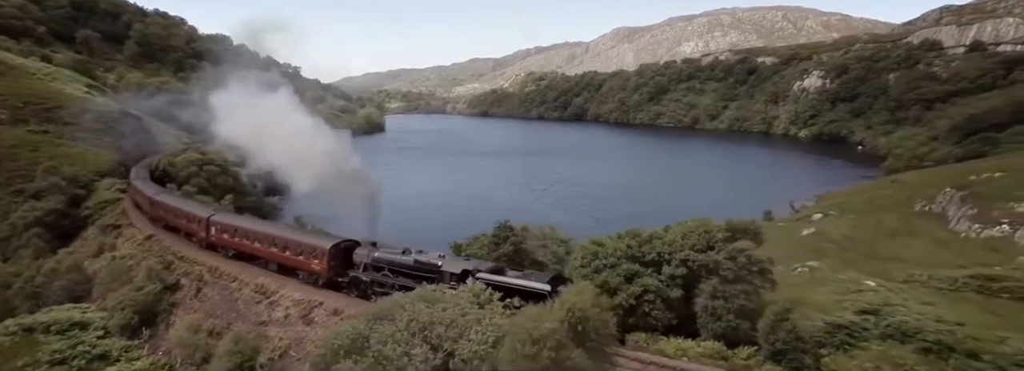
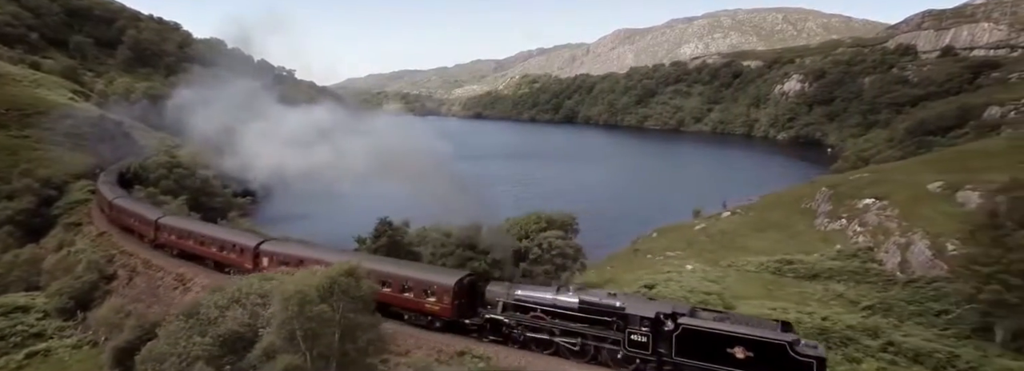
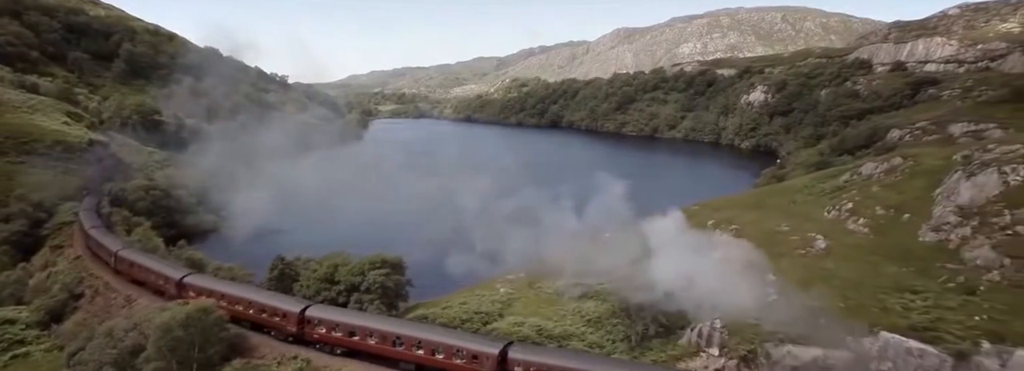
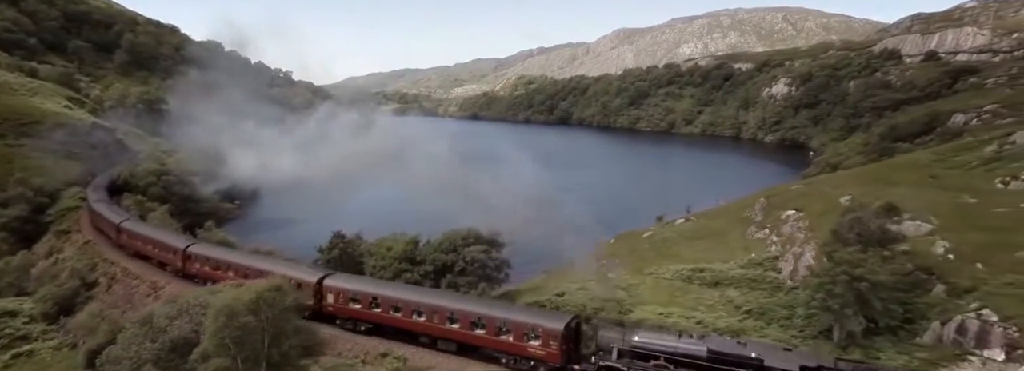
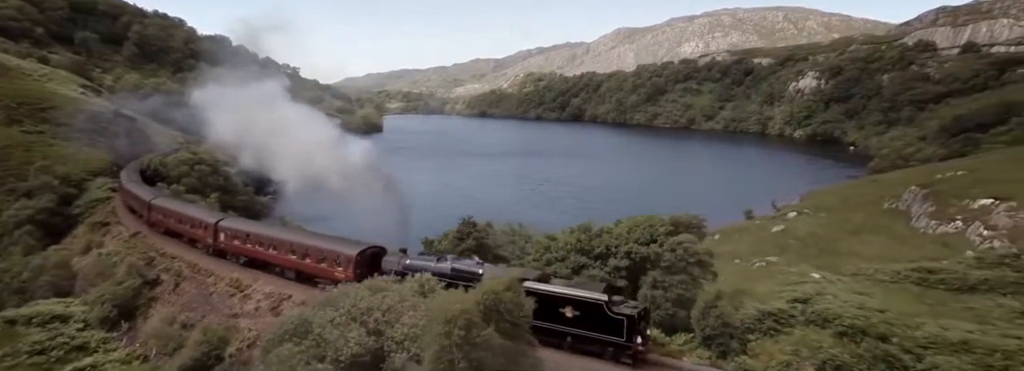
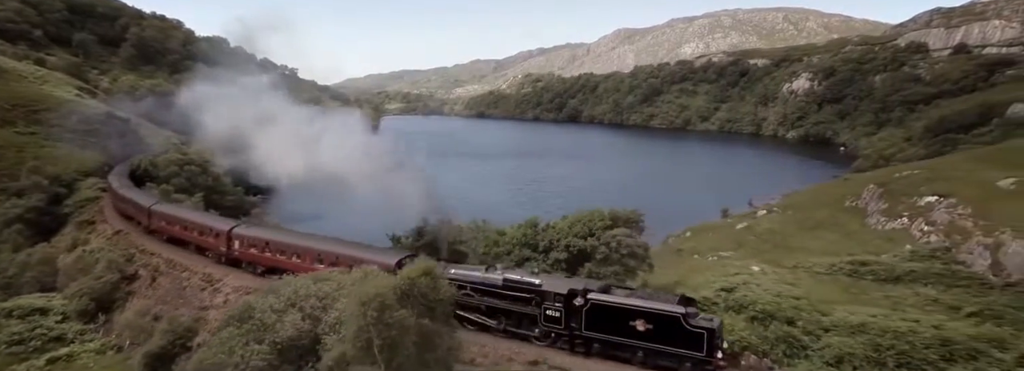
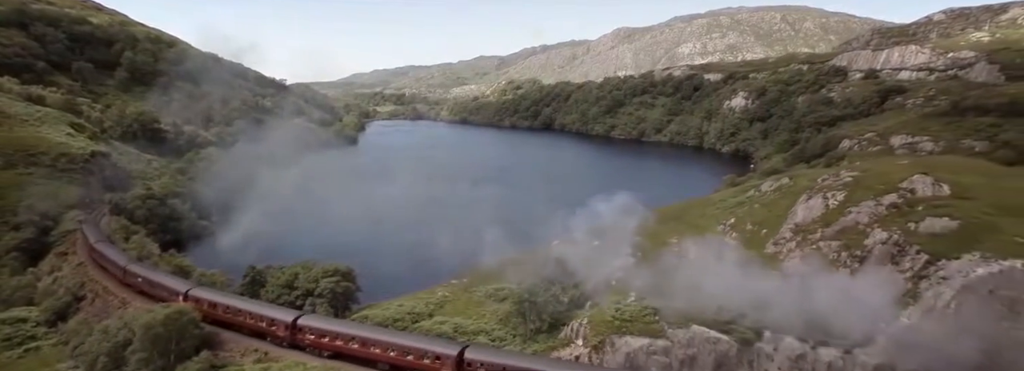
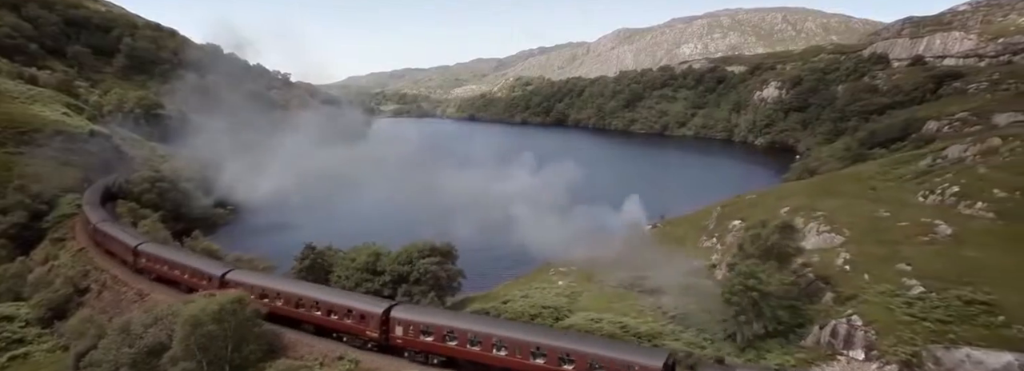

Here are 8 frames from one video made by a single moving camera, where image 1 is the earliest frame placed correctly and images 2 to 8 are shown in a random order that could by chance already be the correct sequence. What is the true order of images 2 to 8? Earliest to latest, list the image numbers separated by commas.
5, 6, 2, 4, 8, 3, 7
